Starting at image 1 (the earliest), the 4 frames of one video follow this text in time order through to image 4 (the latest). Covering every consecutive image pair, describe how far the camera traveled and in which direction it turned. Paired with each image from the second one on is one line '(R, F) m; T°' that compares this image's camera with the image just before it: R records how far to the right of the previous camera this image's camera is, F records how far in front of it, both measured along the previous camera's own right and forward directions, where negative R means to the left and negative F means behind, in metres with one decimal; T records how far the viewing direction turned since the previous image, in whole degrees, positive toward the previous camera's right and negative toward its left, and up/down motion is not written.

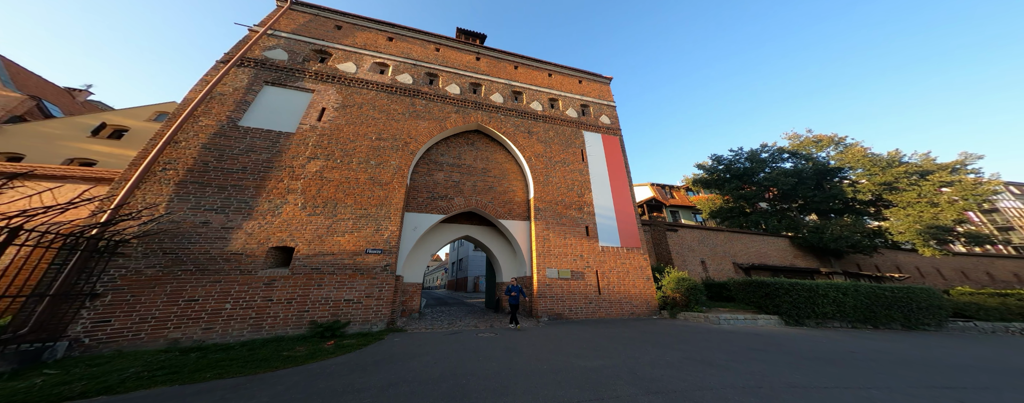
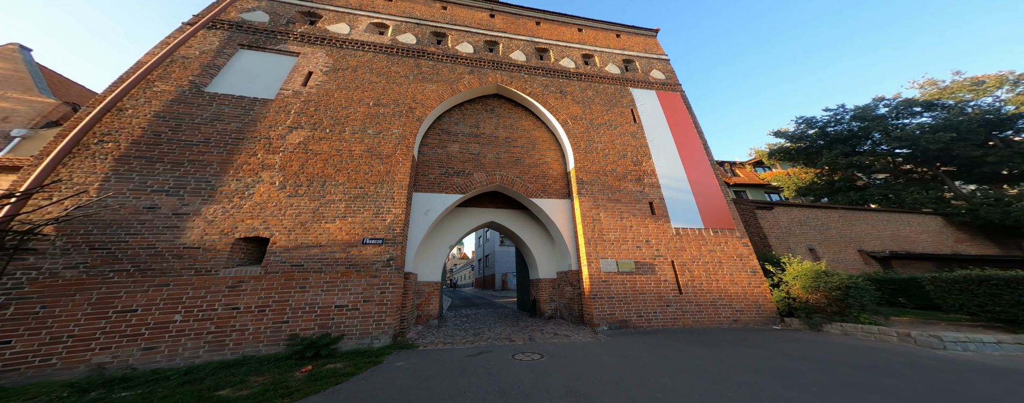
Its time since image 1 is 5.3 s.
(-0.3, +2.0) m; -6°
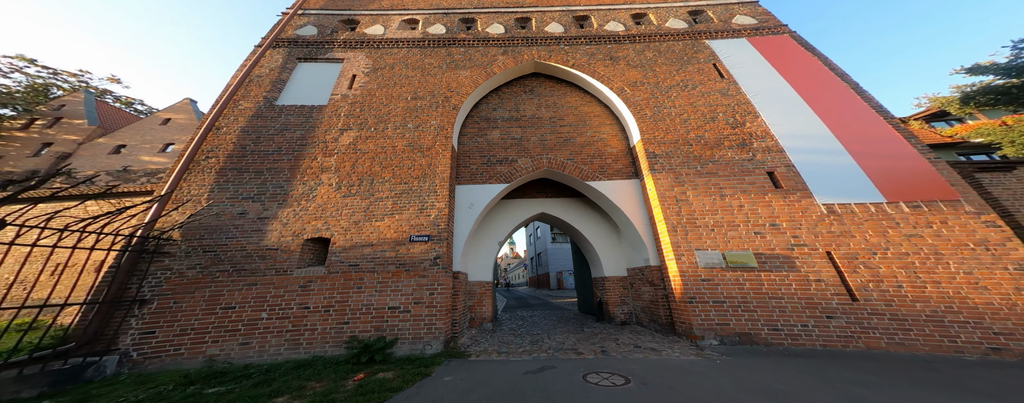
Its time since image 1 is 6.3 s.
(0.0, +1.0) m; -14°
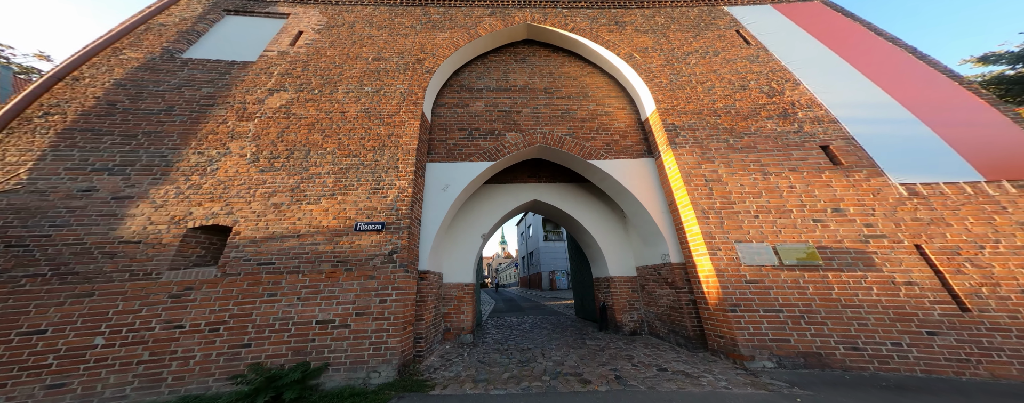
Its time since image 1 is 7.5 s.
(+0.1, +1.4) m; +2°
